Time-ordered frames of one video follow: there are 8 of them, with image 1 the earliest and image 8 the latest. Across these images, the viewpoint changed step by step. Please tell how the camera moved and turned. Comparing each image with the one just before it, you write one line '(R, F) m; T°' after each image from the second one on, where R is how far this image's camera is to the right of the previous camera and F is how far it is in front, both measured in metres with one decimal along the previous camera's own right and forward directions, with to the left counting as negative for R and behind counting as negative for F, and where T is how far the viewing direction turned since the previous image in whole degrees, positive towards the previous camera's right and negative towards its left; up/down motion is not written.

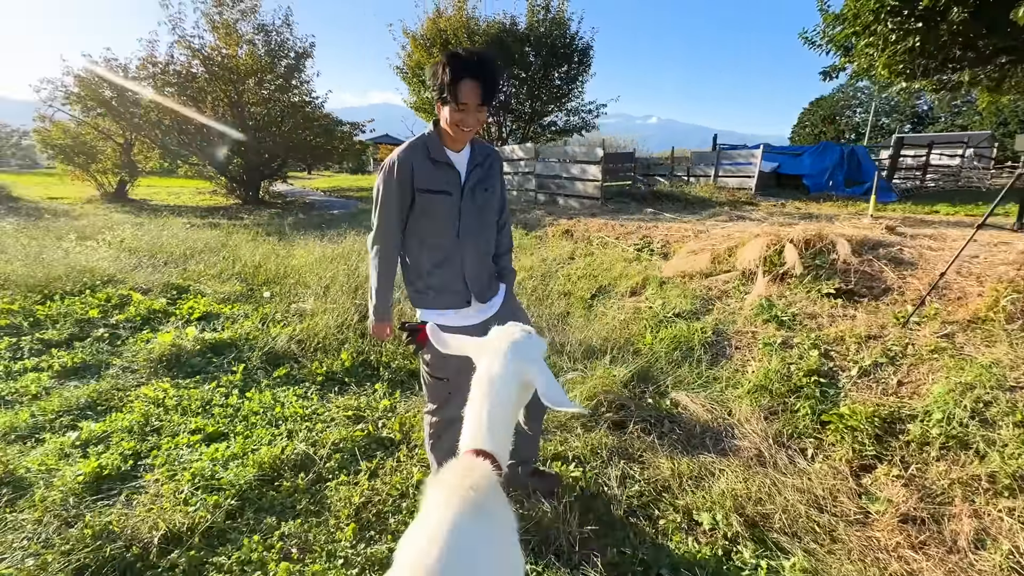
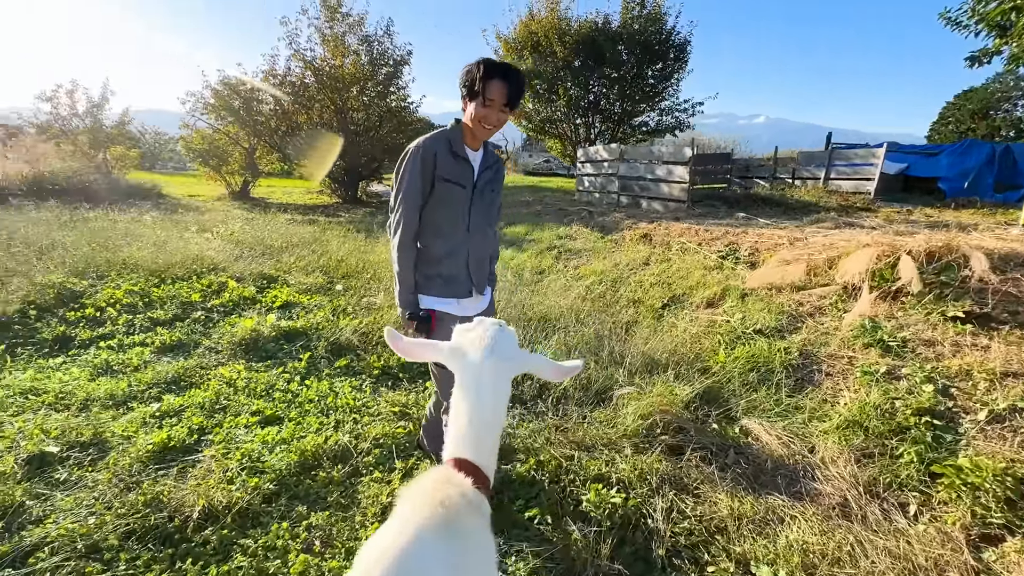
(+0.3, +0.2) m; -10°
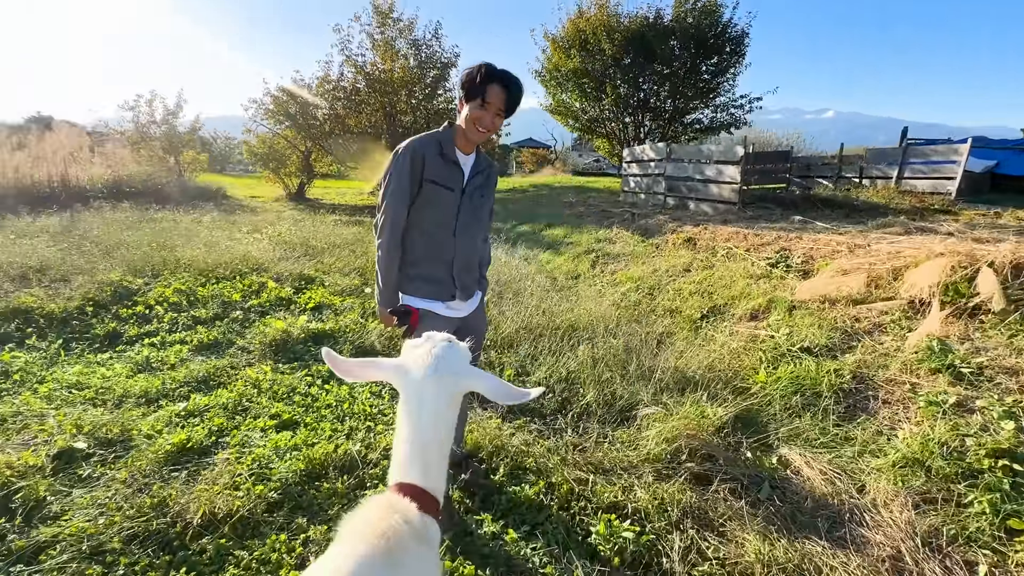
(+0.2, +0.2) m; -6°
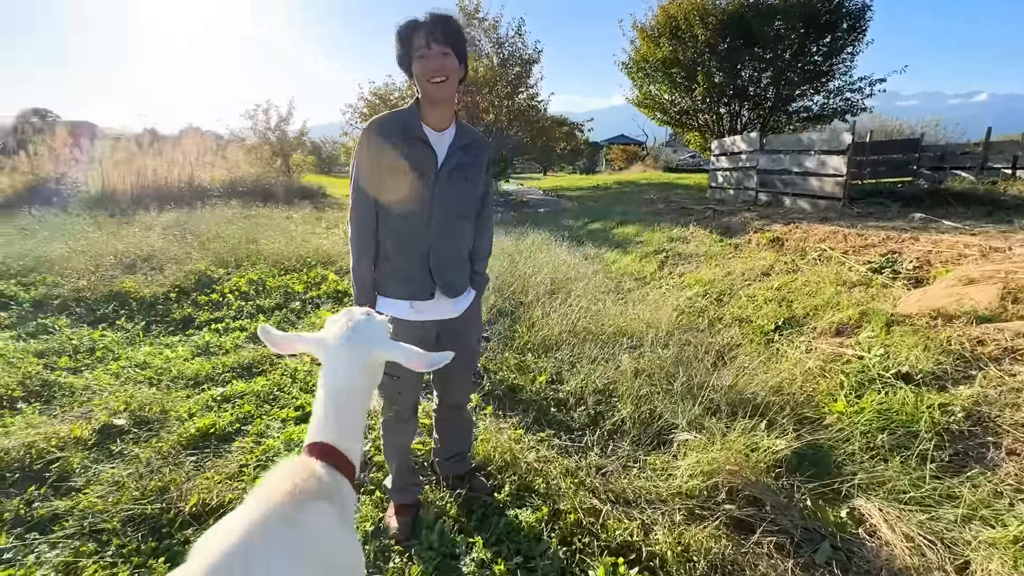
(+0.5, +0.4) m; -11°
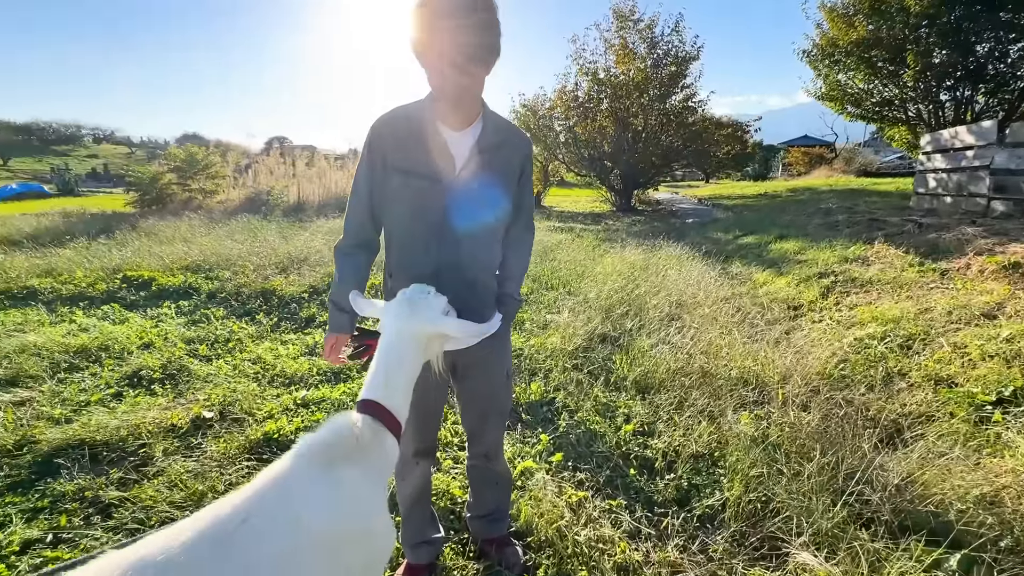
(+0.5, +0.7) m; -18°
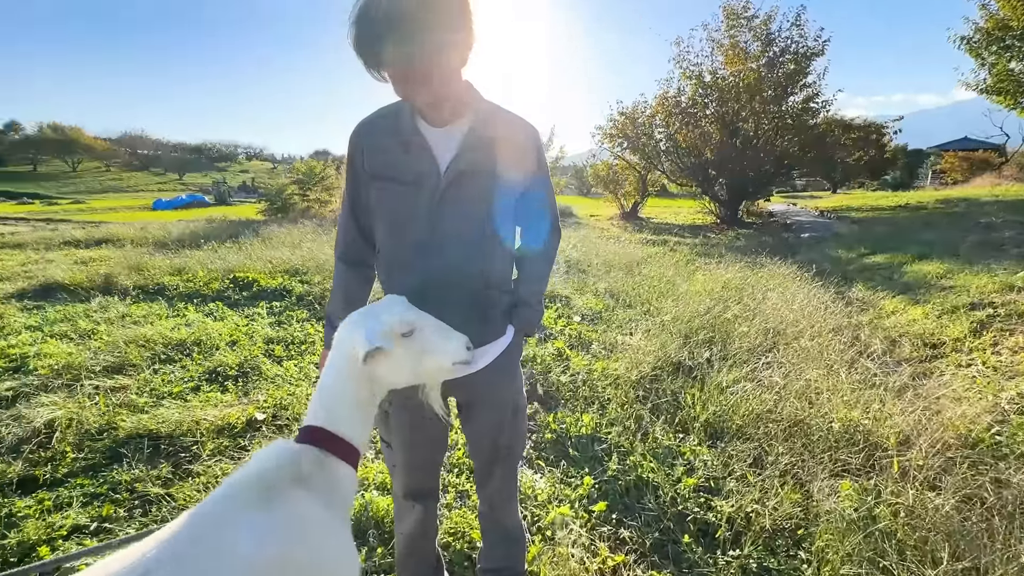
(+0.3, +0.4) m; -12°
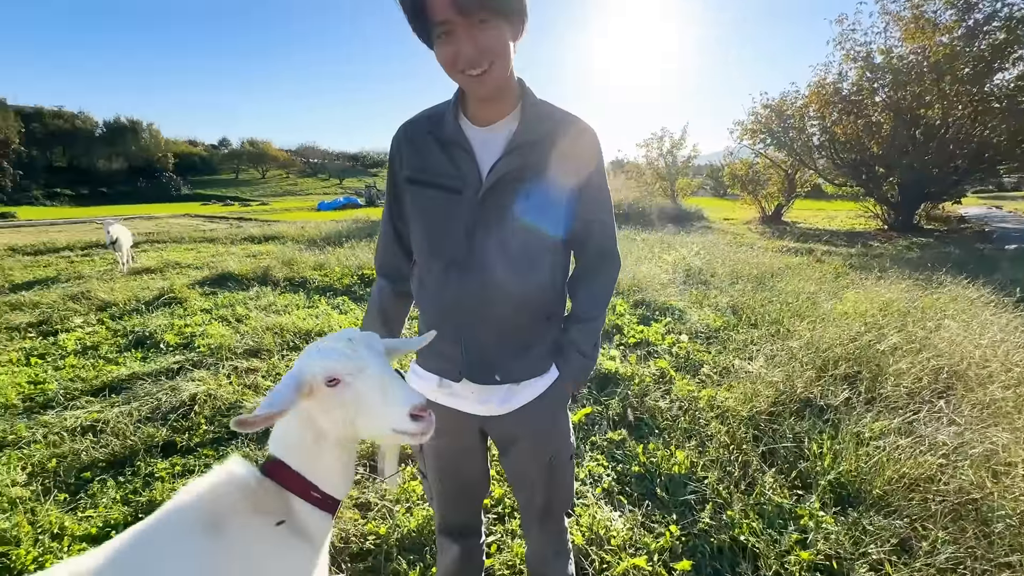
(+0.2, +0.3) m; -15°
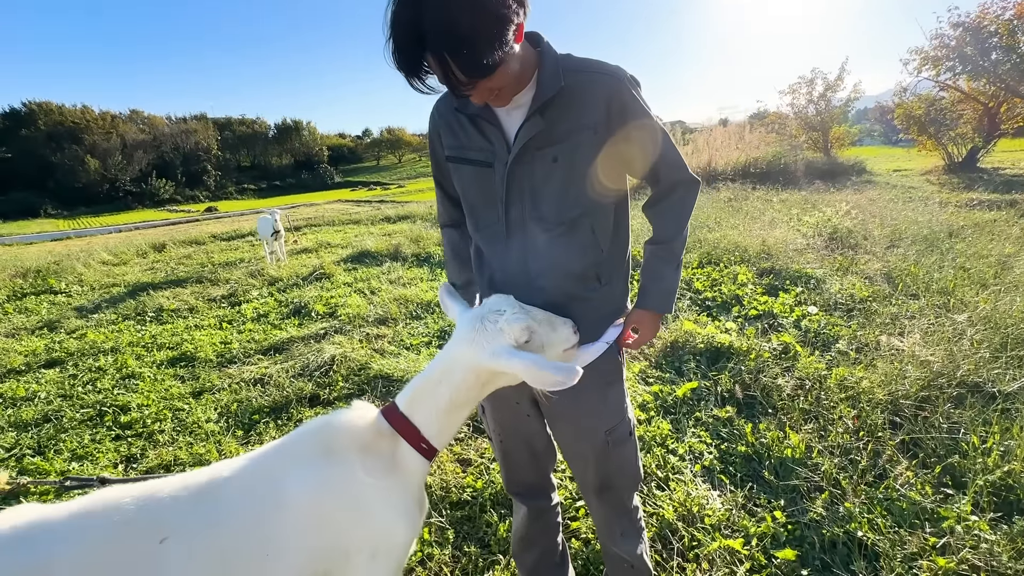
(+0.2, 0.0) m; -15°
